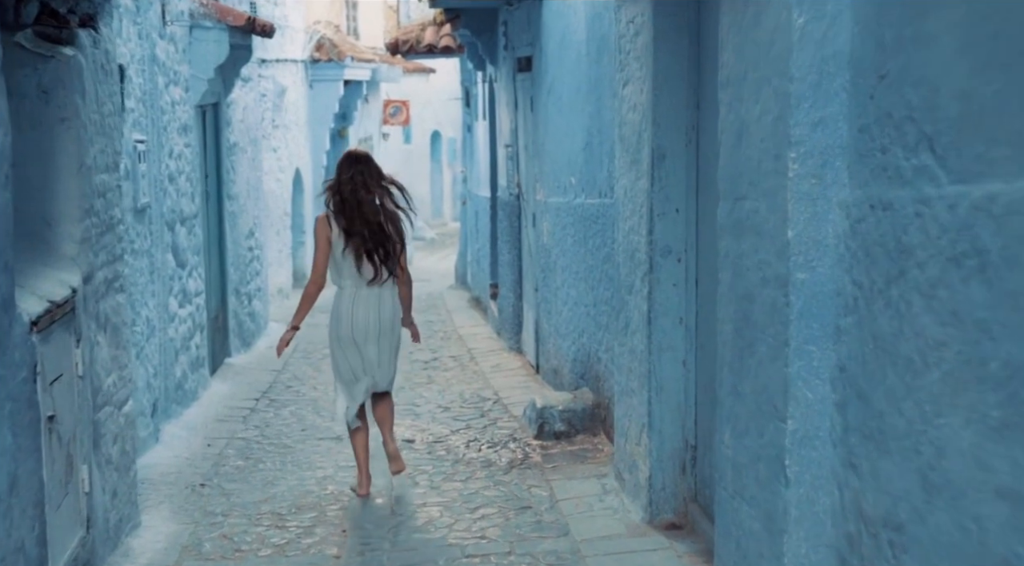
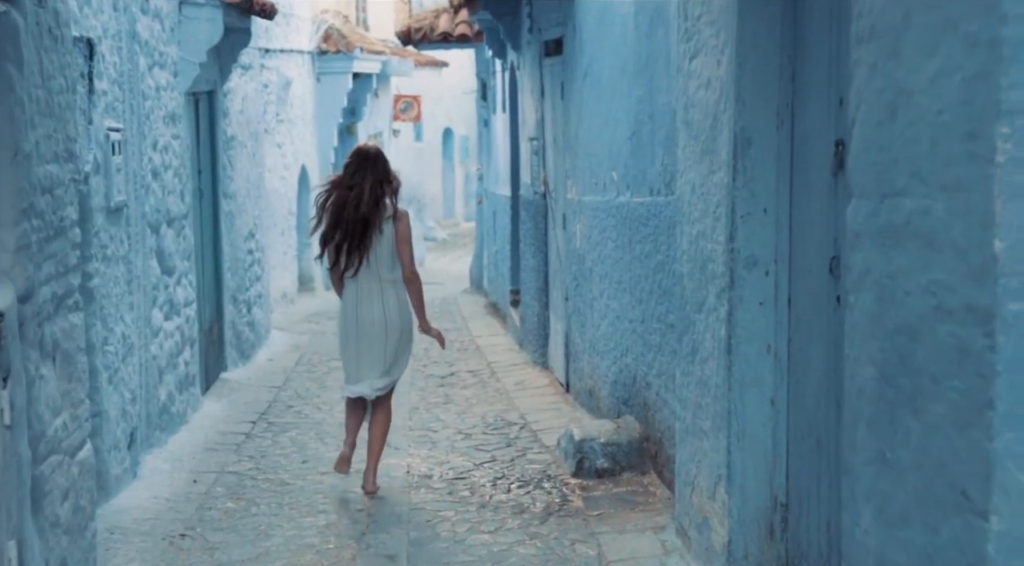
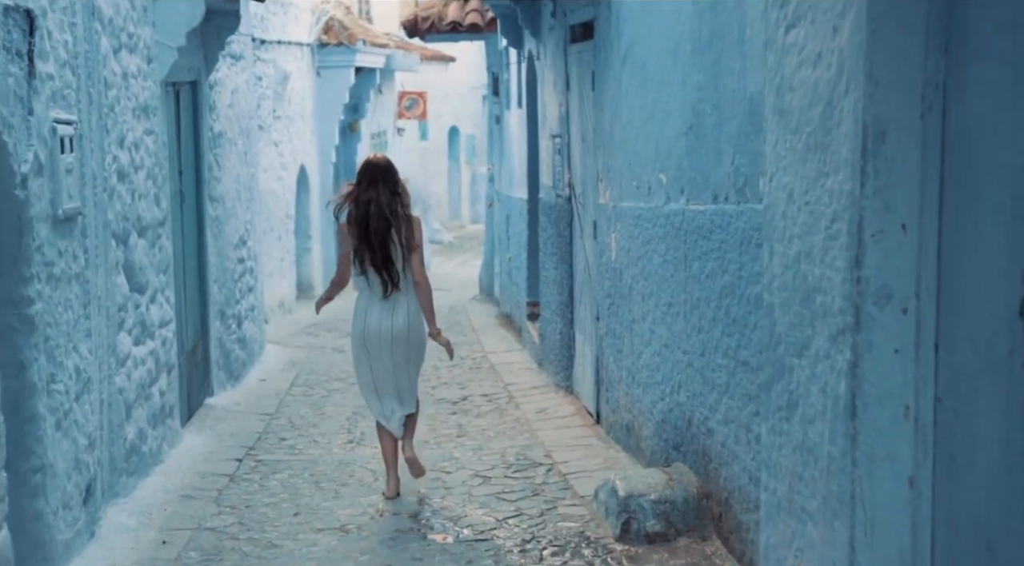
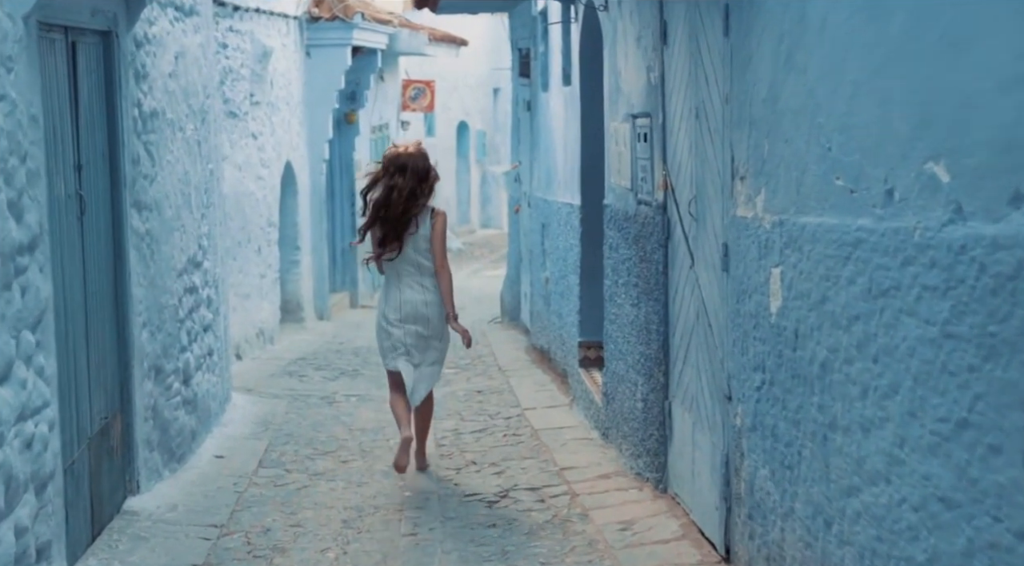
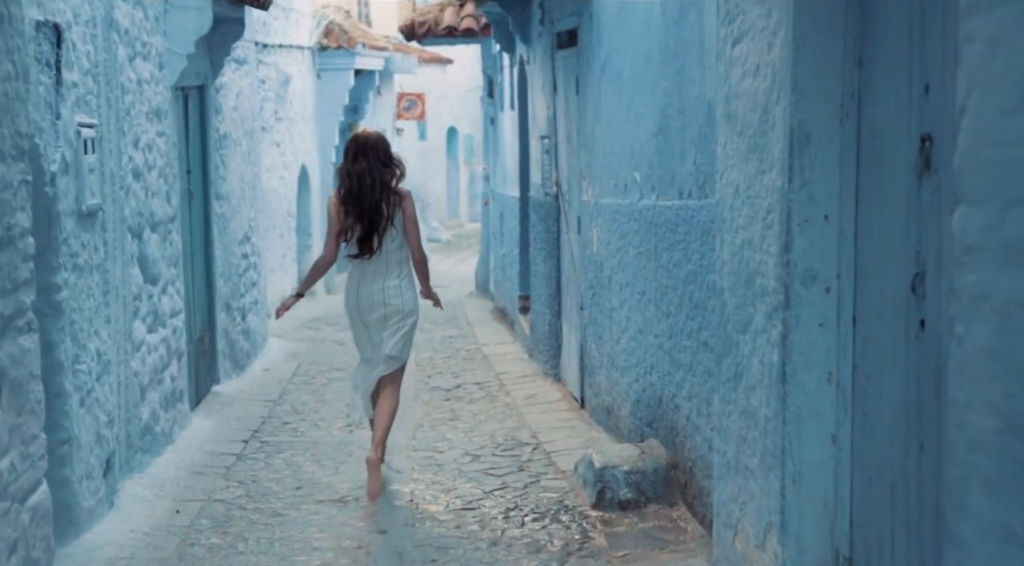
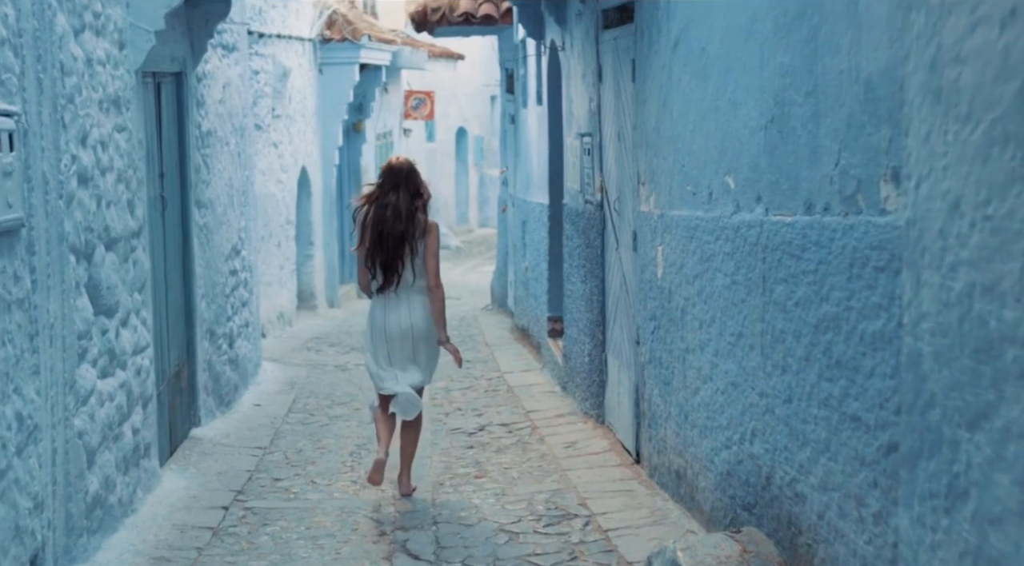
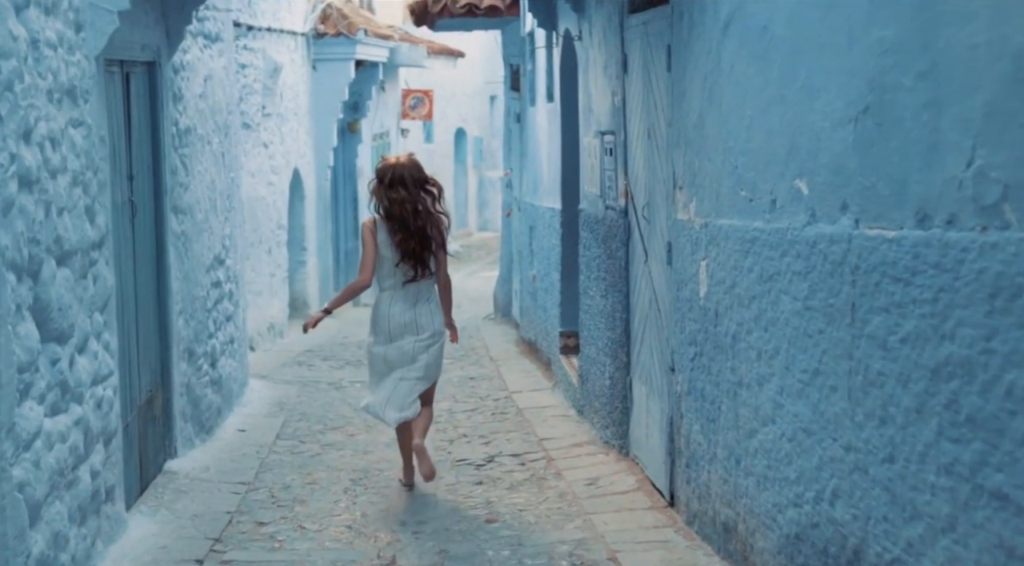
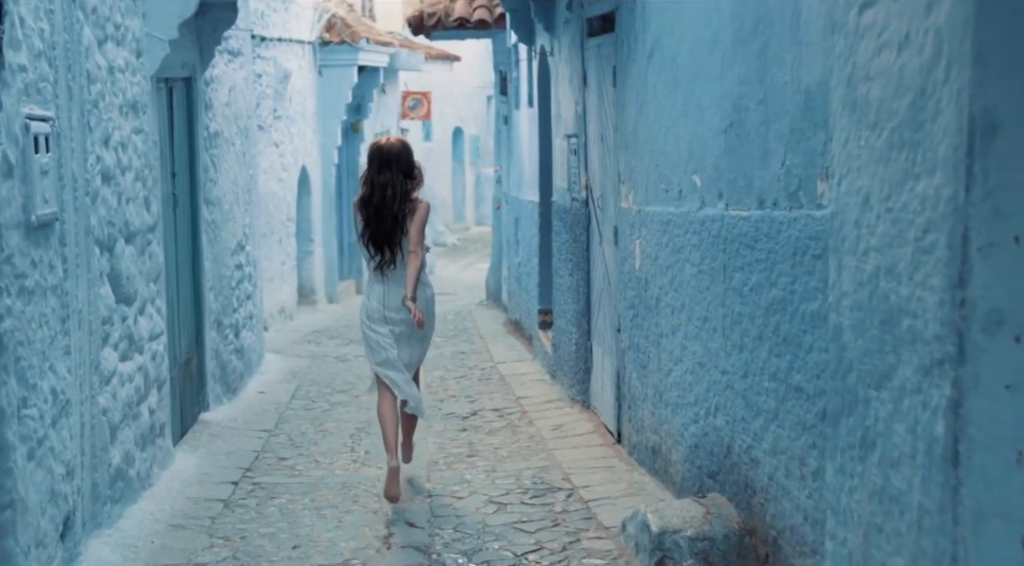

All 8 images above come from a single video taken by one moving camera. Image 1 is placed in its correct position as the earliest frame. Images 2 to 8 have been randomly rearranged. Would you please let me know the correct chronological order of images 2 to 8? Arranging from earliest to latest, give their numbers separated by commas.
2, 5, 3, 8, 6, 7, 4
